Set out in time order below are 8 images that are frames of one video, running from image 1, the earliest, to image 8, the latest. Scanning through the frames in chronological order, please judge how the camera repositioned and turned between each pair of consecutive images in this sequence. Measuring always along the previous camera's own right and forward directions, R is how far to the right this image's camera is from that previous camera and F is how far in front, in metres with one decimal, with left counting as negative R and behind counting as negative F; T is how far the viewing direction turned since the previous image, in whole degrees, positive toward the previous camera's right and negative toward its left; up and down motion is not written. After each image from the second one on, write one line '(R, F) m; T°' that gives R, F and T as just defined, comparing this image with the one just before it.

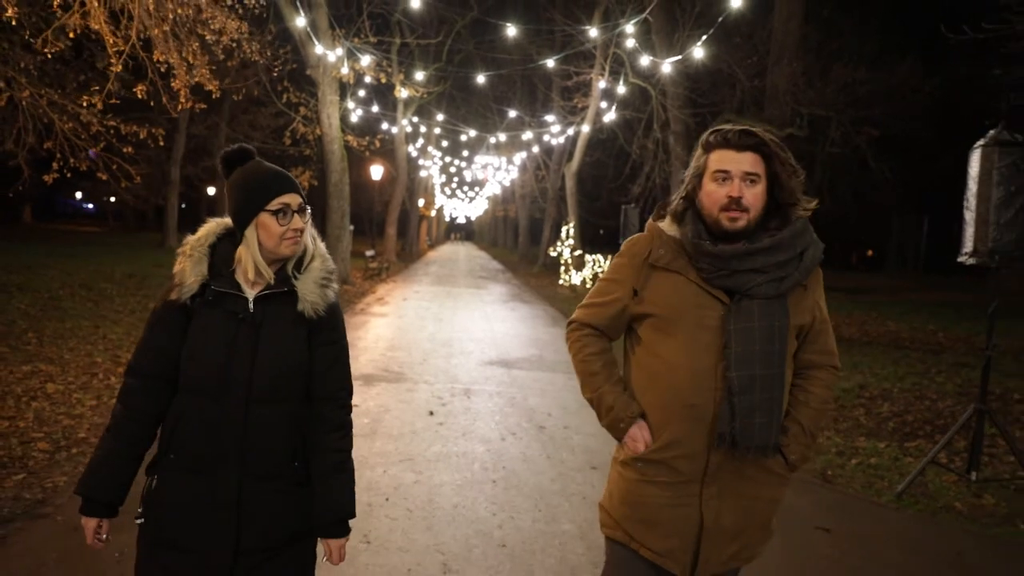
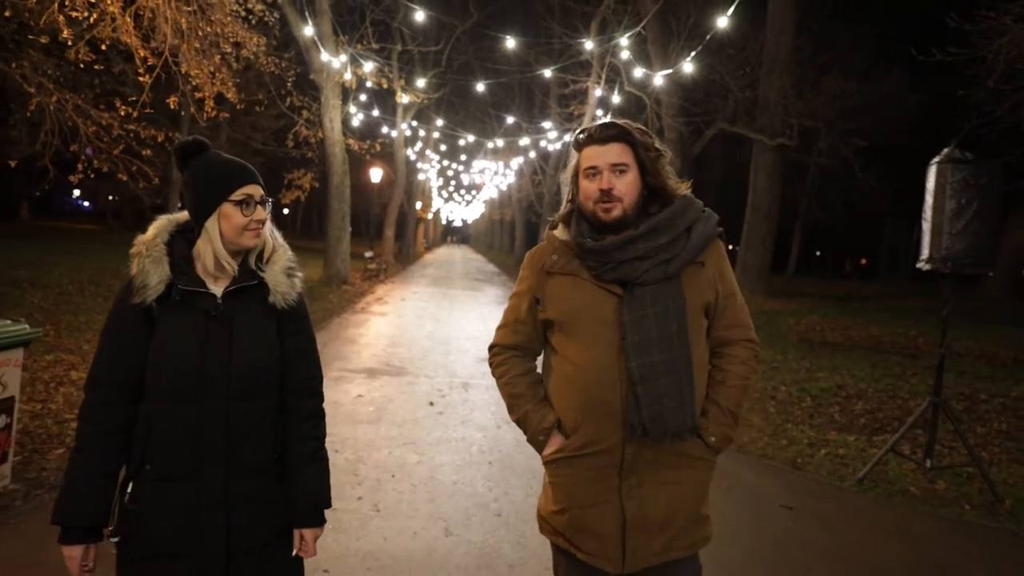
(0.0, -0.6) m; 0°
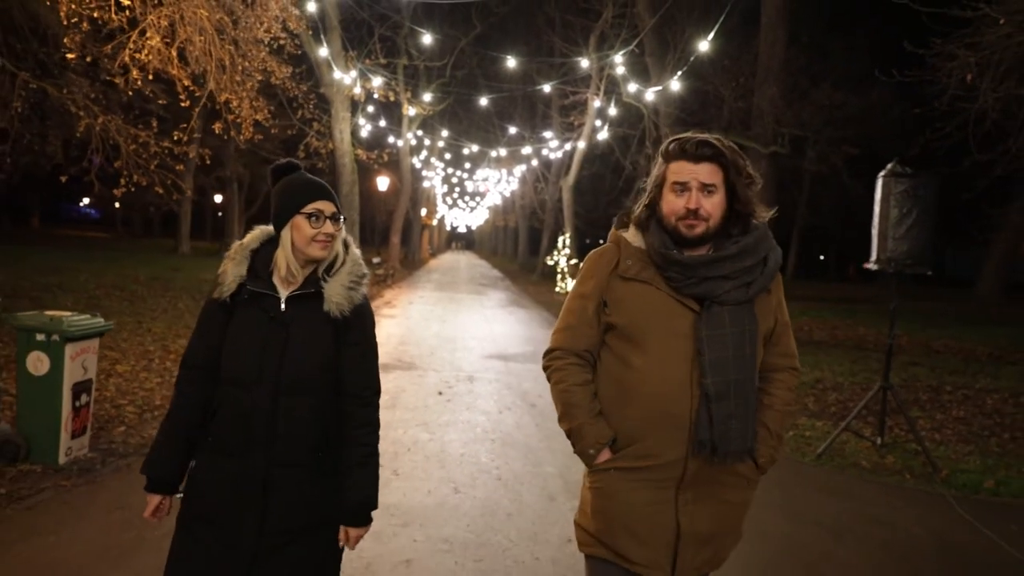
(+0.1, -1.1) m; 0°
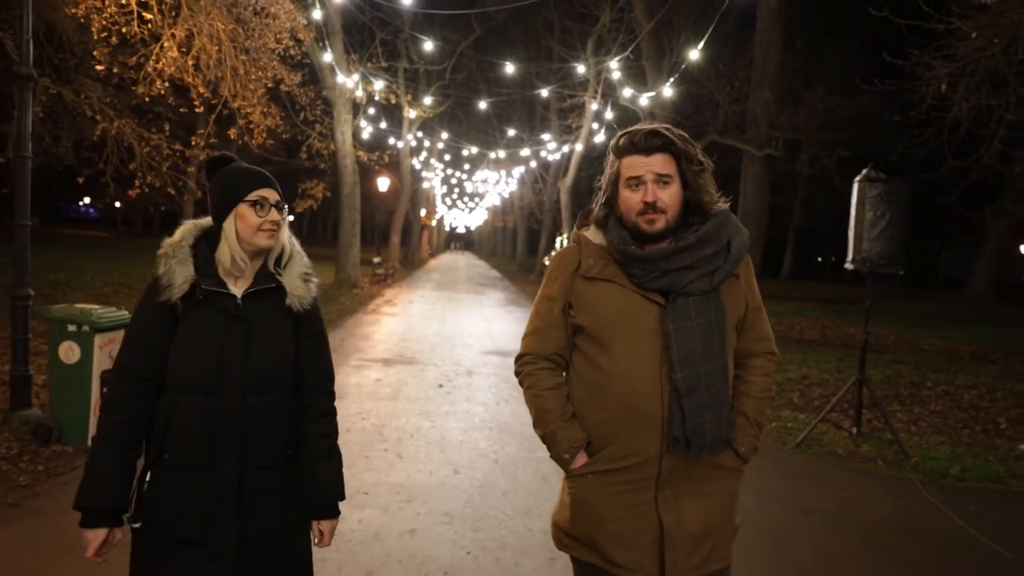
(0.0, -0.5) m; 0°
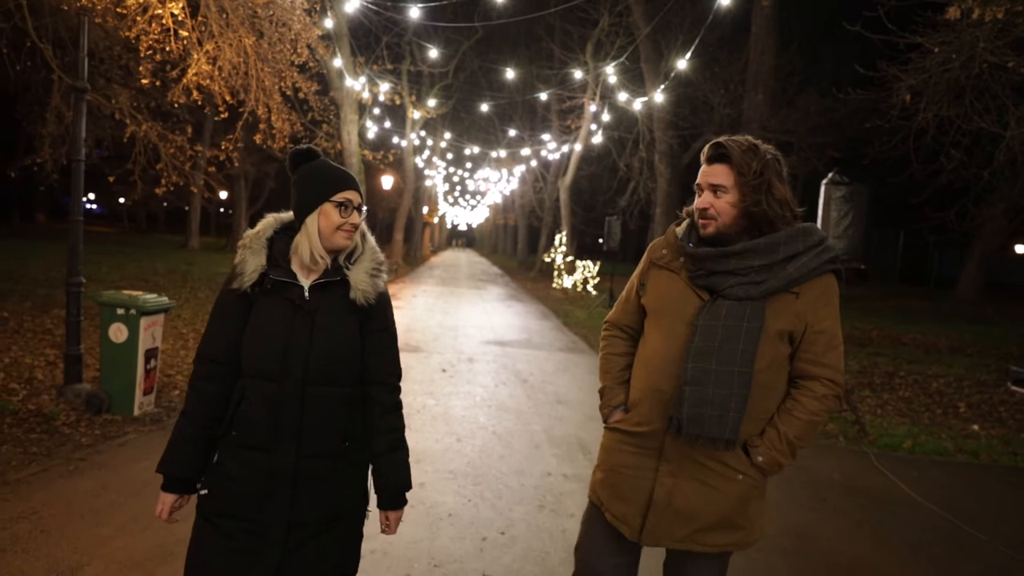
(0.0, -0.9) m; 0°
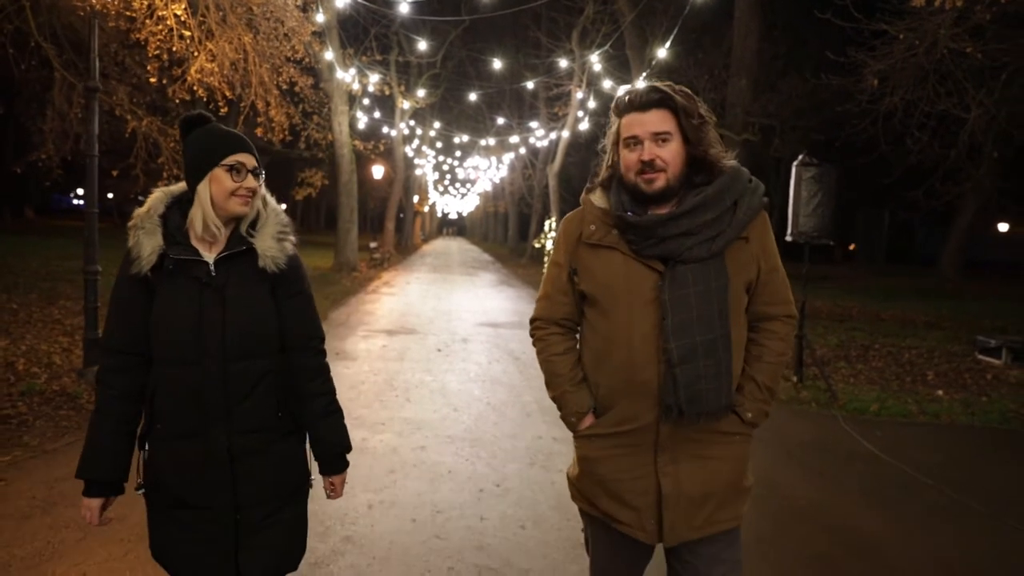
(0.0, -0.6) m; +1°
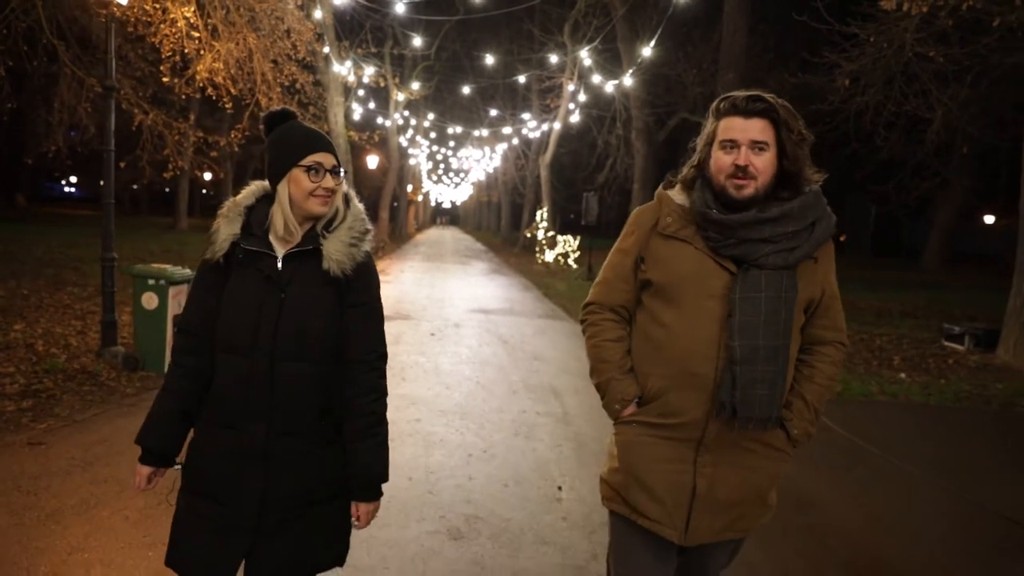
(+0.1, -0.7) m; 0°
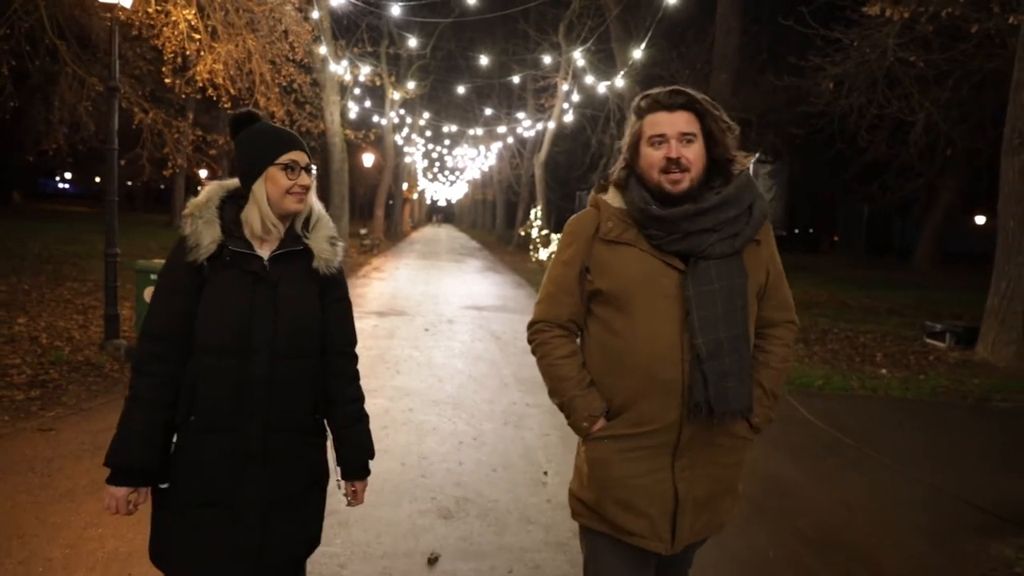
(0.0, -0.3) m; 0°
